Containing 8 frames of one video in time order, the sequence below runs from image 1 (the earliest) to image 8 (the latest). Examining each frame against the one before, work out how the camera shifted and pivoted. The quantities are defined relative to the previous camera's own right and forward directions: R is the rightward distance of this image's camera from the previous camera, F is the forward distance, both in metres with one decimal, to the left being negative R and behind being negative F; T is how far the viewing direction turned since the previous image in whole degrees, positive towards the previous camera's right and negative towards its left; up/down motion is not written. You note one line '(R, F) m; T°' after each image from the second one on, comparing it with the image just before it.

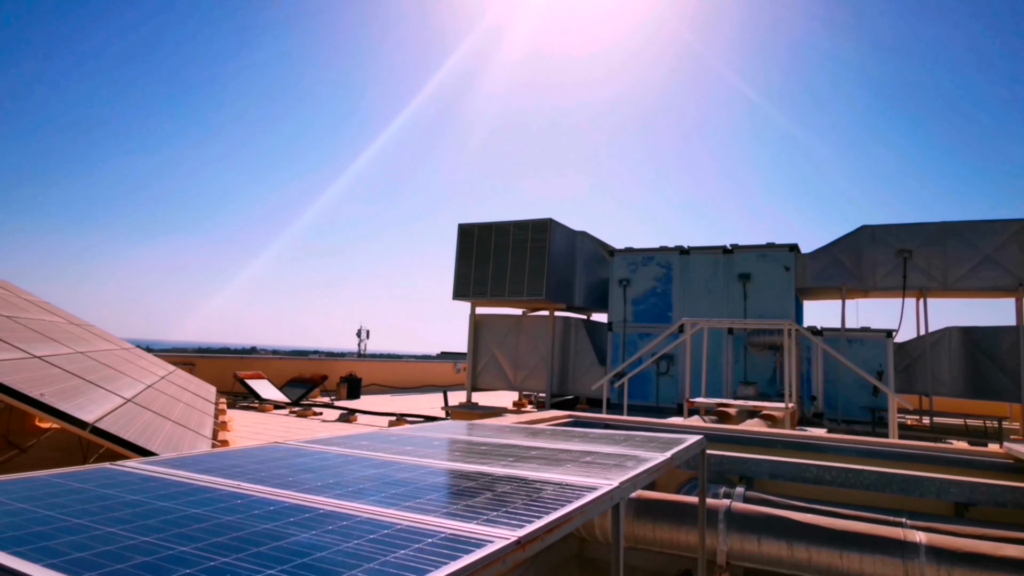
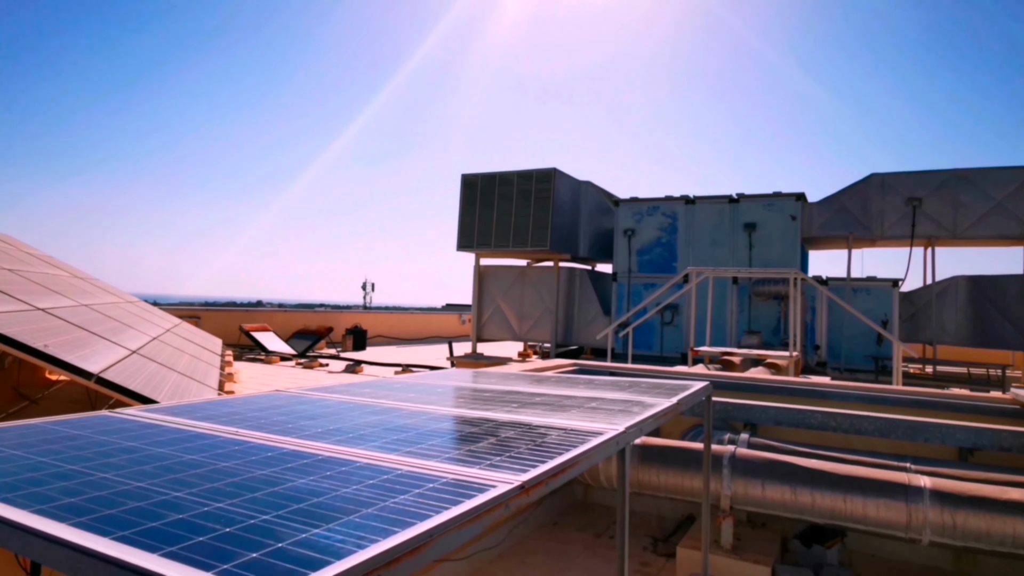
(0.0, +0.1) m; 0°
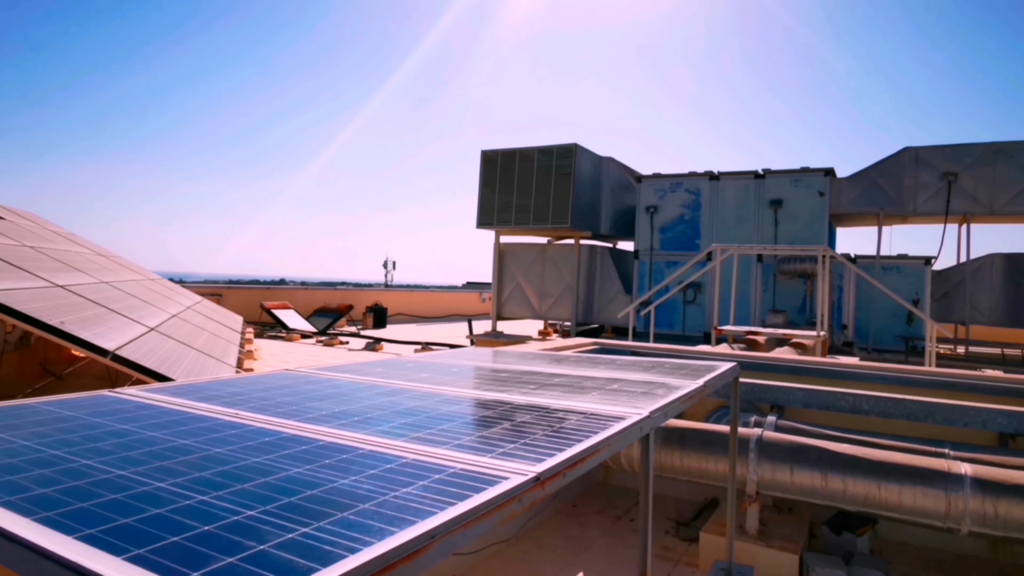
(0.0, +0.2) m; -2°
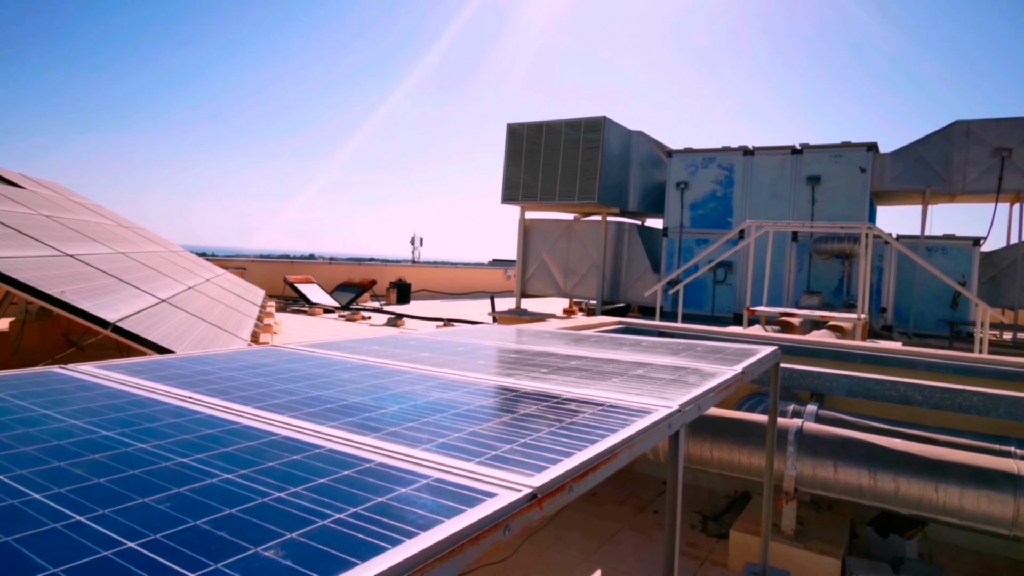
(+0.1, +0.4) m; -2°
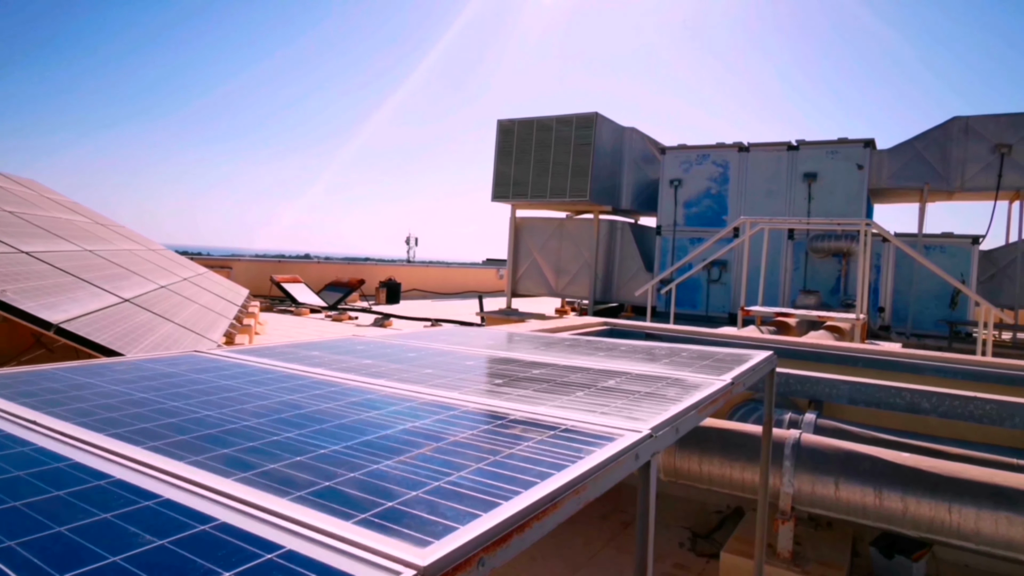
(+0.2, +0.4) m; 0°
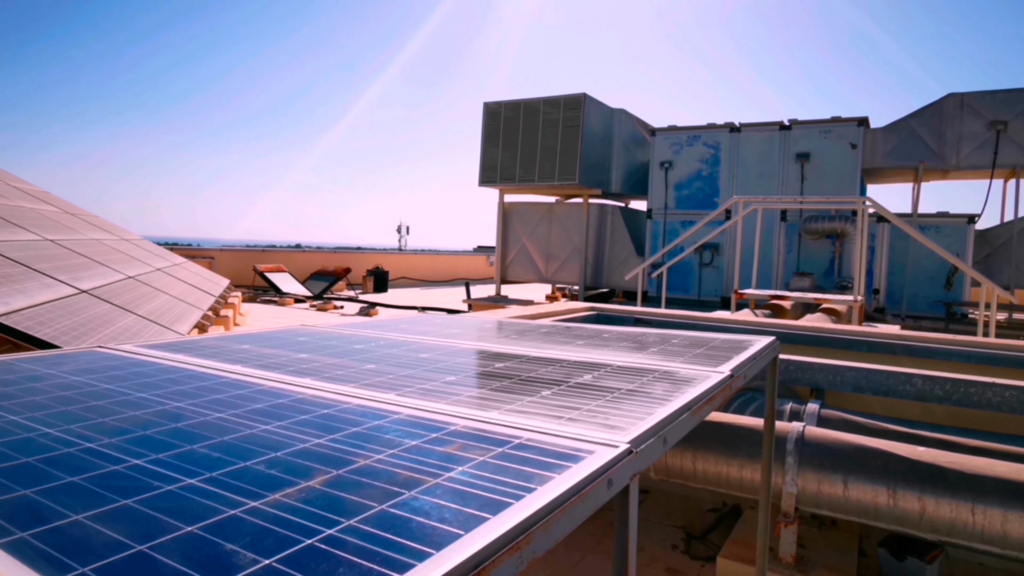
(+0.1, +0.4) m; +1°
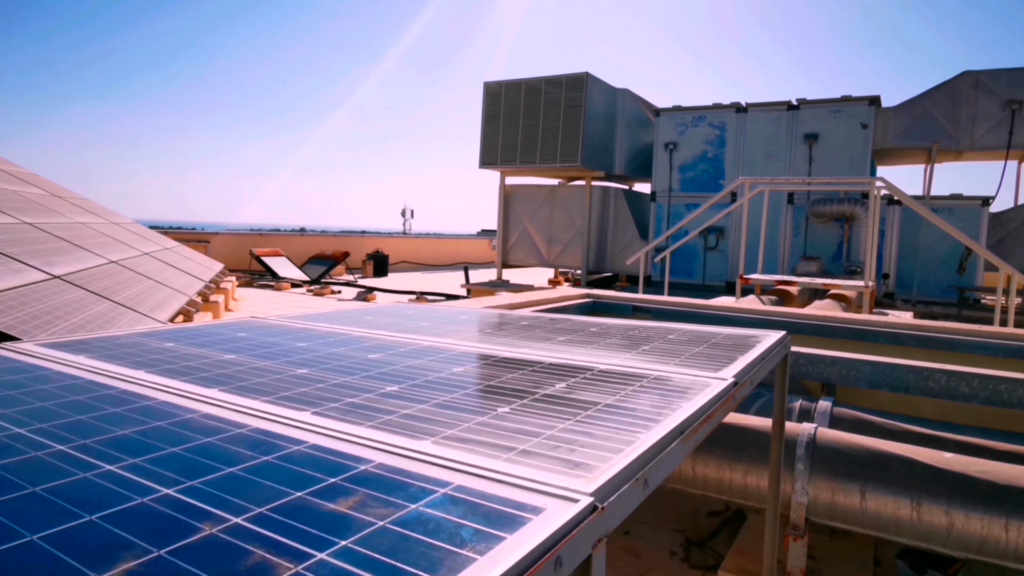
(+0.1, +0.4) m; 0°
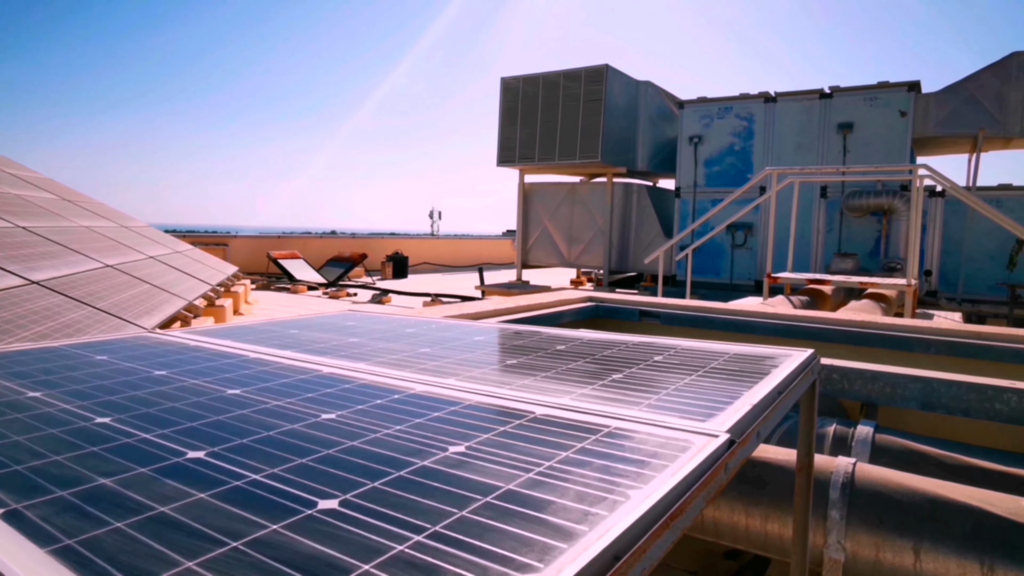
(+0.3, +0.6) m; -3°
